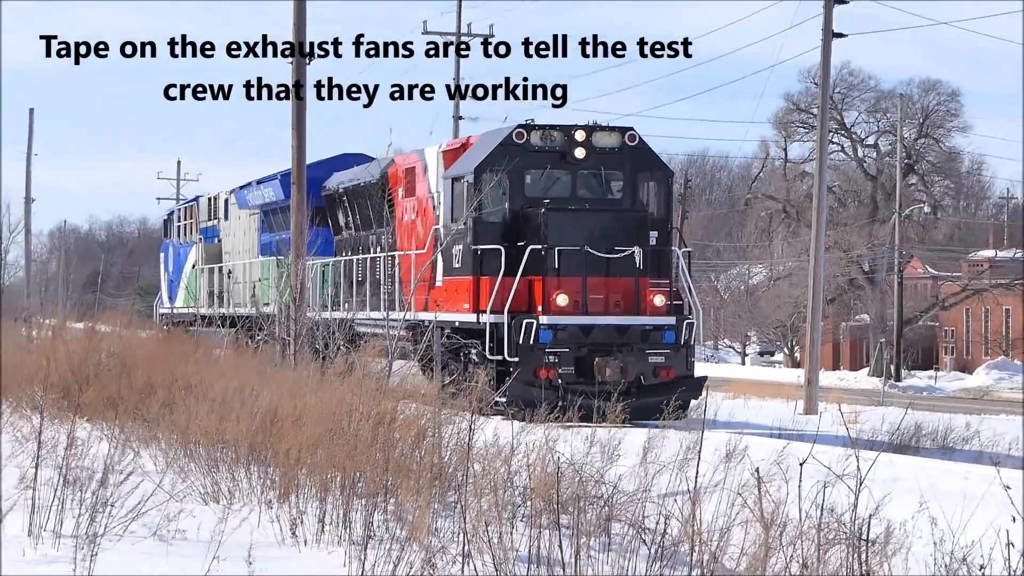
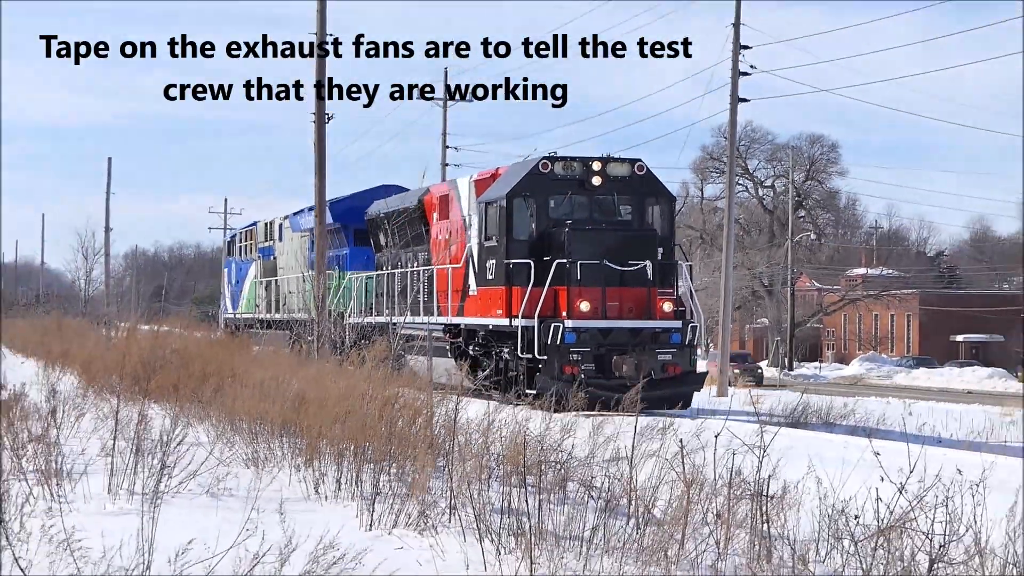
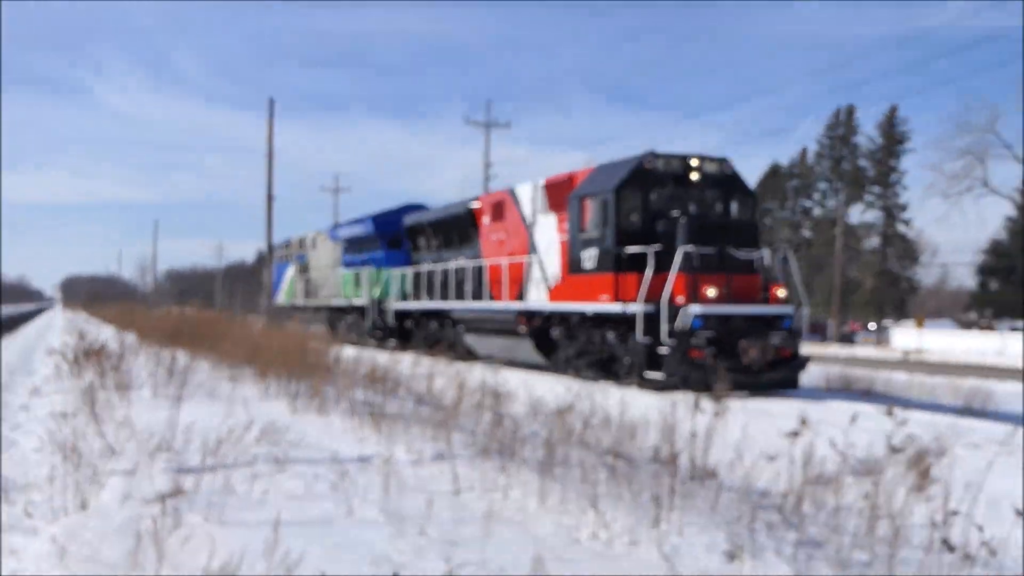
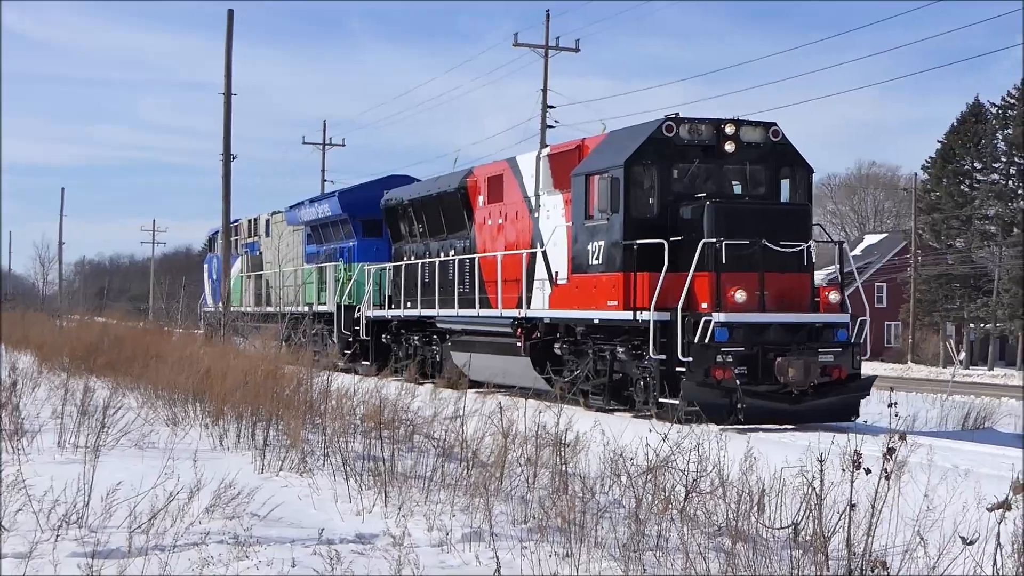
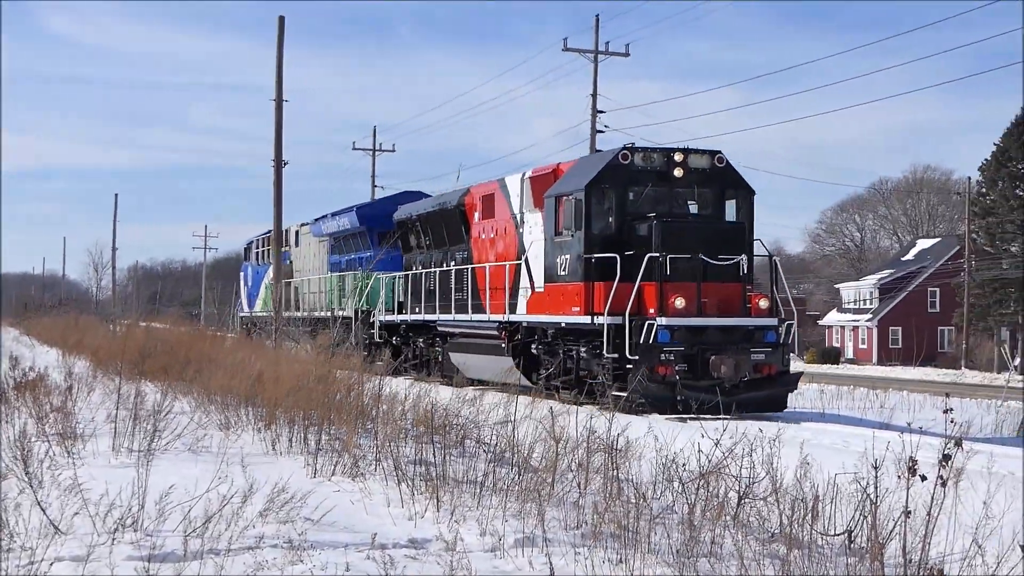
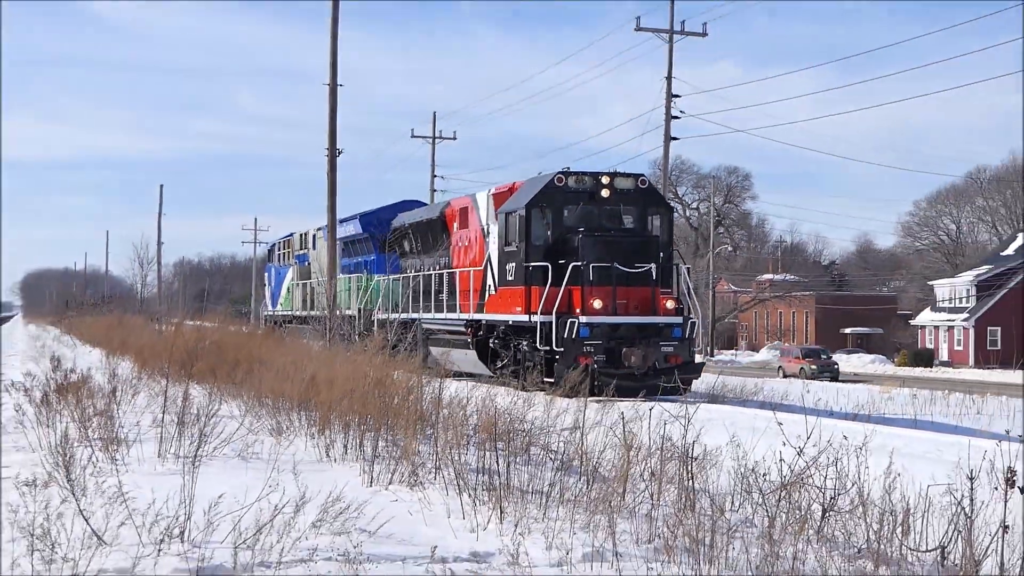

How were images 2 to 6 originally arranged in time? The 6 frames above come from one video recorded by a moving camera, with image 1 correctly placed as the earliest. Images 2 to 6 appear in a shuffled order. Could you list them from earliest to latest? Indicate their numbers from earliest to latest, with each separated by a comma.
2, 6, 5, 4, 3
